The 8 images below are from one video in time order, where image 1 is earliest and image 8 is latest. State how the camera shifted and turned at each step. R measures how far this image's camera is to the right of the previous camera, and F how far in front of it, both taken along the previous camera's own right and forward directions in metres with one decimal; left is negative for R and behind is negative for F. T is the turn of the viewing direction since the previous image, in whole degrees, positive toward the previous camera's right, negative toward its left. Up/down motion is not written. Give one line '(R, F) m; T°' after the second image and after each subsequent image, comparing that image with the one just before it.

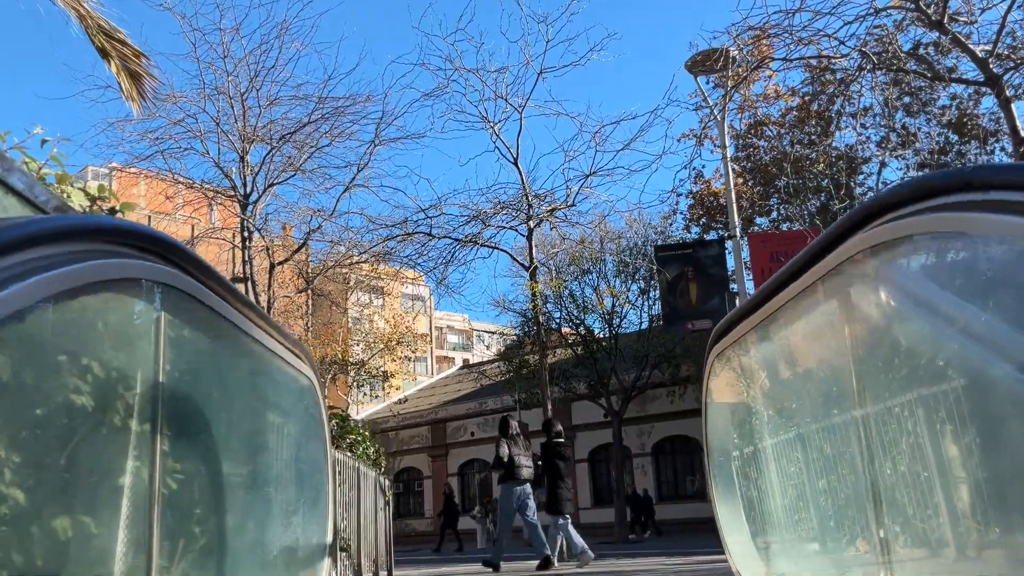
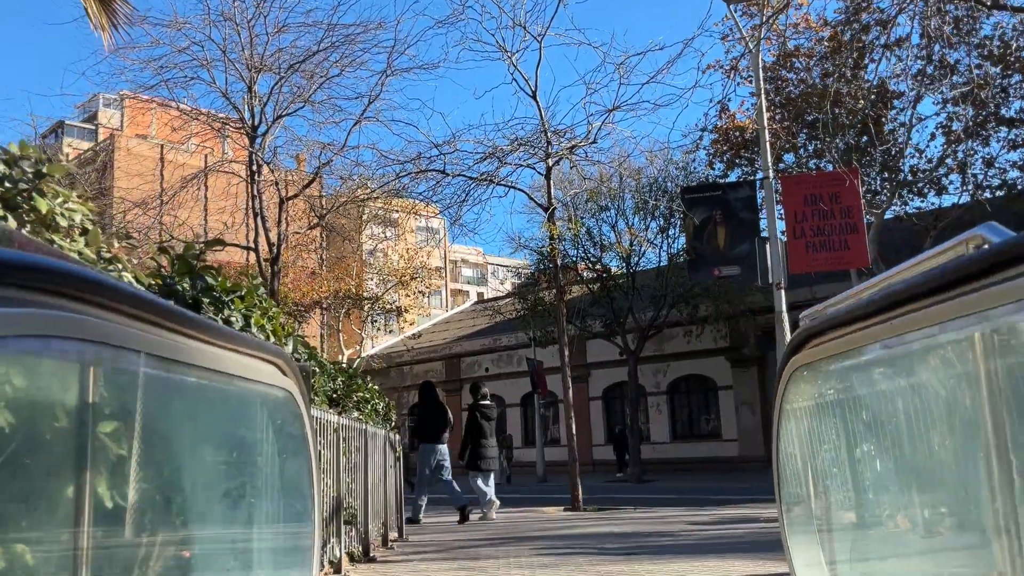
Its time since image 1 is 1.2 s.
(0.0, +0.5) m; -1°
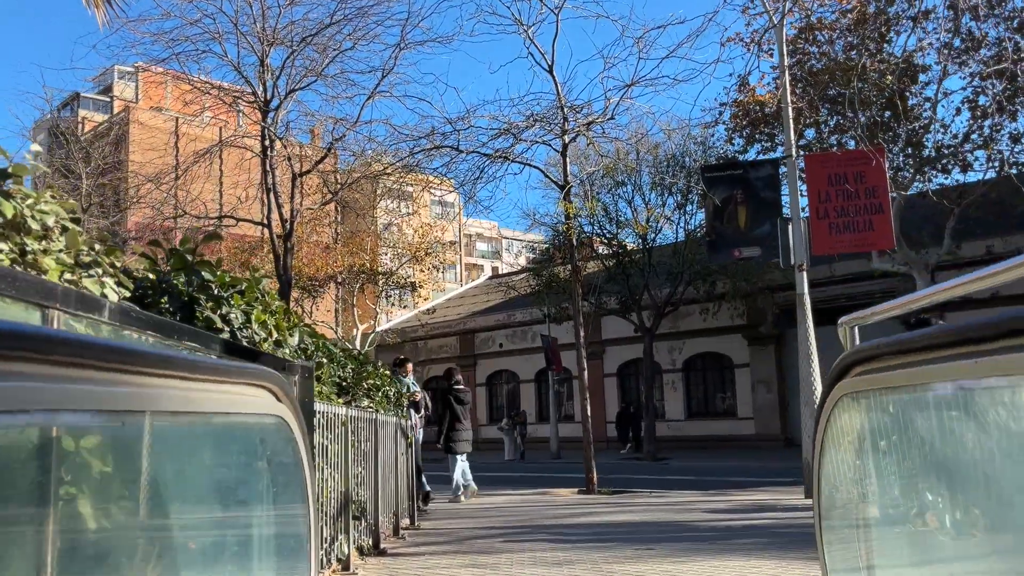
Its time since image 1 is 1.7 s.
(0.0, +0.2) m; -1°
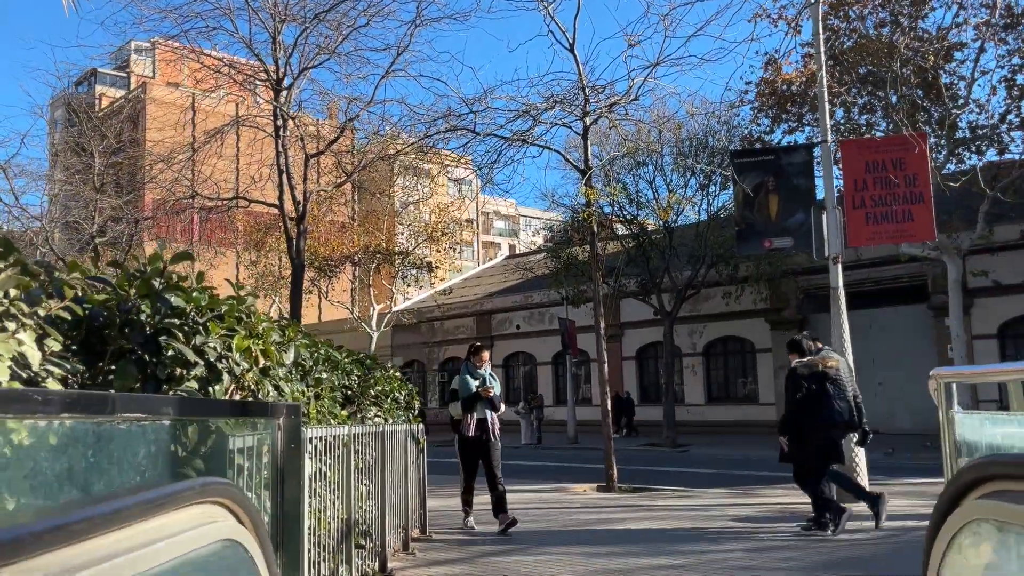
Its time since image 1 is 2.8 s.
(0.0, +0.5) m; -1°
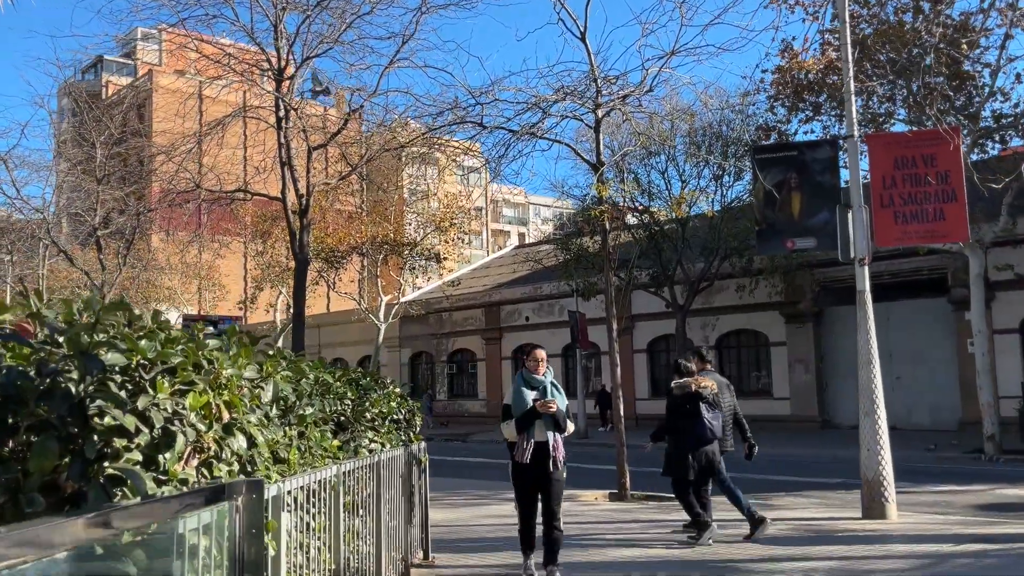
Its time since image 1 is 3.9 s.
(0.0, +0.5) m; -1°
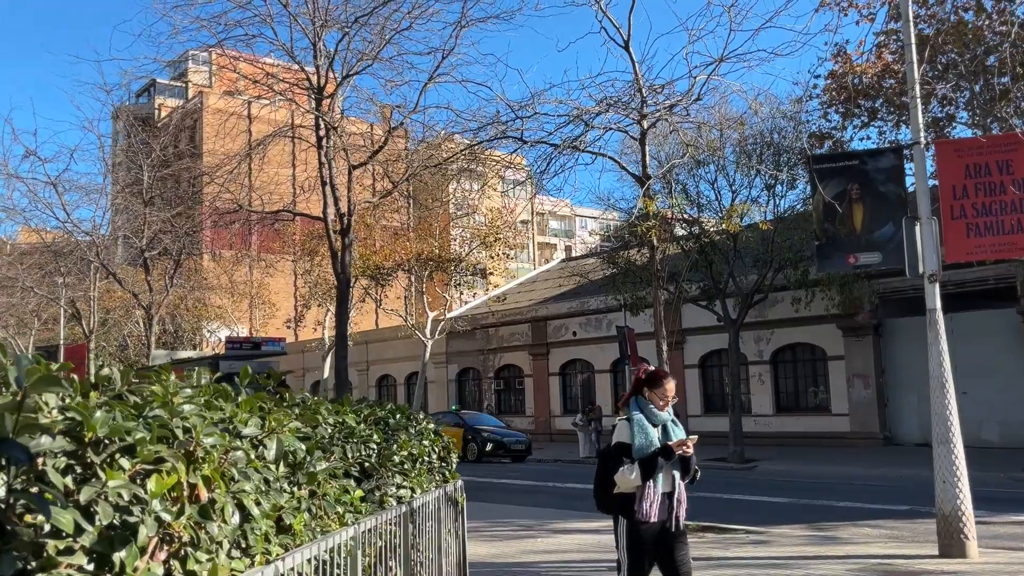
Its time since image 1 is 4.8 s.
(+0.1, +0.5) m; -3°
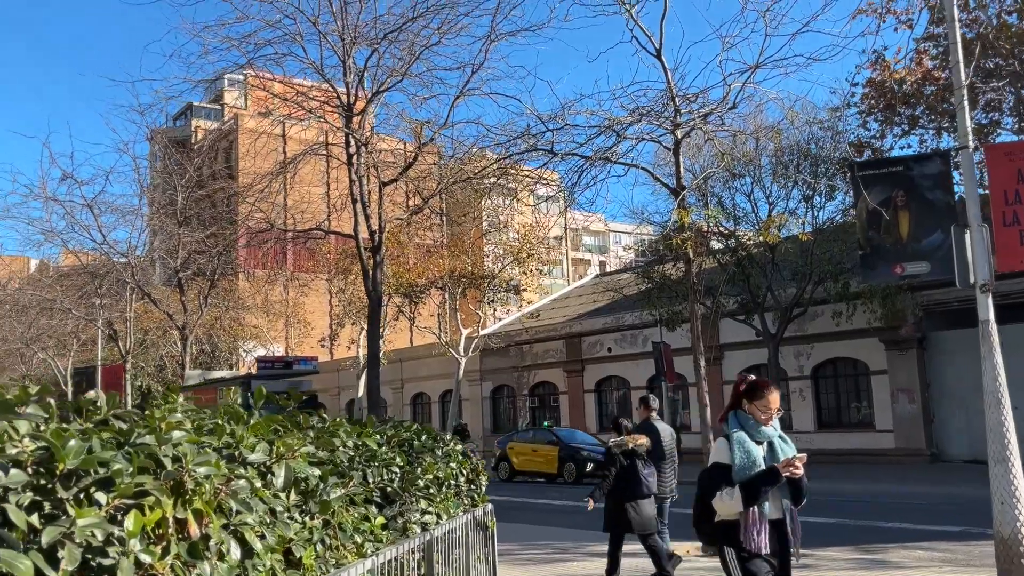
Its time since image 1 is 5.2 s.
(0.0, +0.2) m; -2°
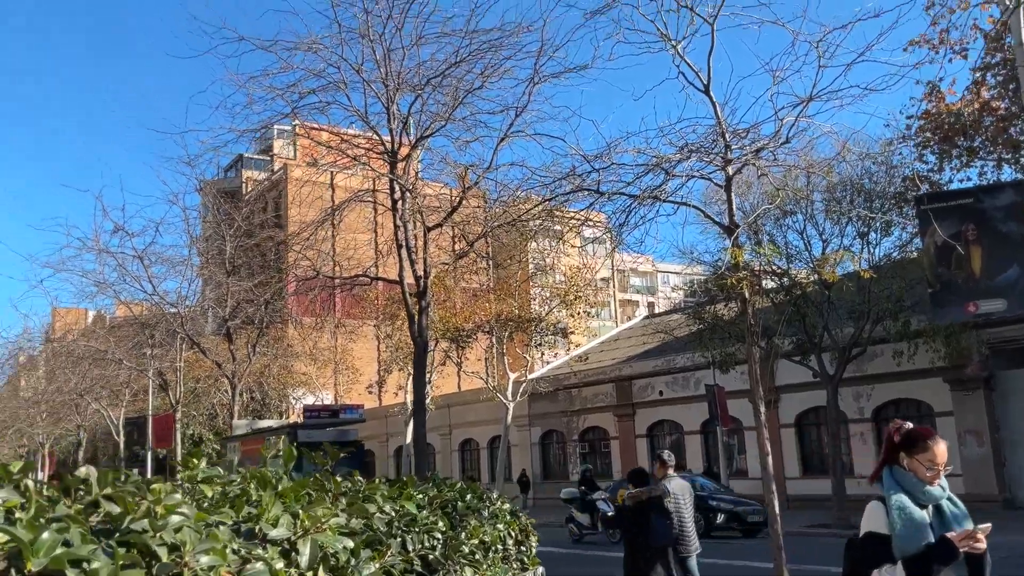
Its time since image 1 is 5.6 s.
(0.0, +0.3) m; -3°
